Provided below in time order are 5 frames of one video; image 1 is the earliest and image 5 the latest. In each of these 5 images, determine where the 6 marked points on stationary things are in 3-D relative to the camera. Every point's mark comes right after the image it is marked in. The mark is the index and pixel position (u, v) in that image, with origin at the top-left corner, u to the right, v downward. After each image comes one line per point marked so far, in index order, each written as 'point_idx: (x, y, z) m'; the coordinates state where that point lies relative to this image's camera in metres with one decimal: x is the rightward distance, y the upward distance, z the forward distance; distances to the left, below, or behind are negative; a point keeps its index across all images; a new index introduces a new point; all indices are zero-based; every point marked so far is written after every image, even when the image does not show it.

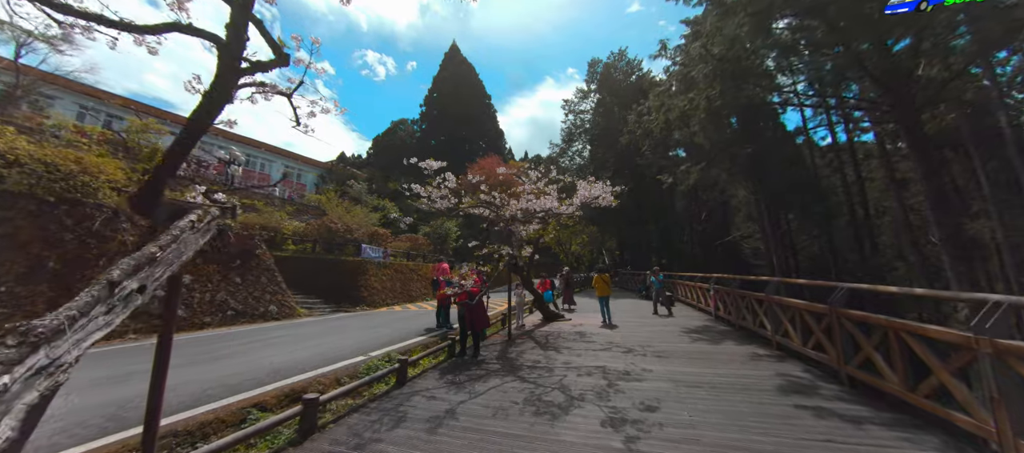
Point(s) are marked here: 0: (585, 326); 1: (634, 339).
0: (+1.8, -2.5, +7.9) m
1: (+2.3, -2.2, +6.1) m
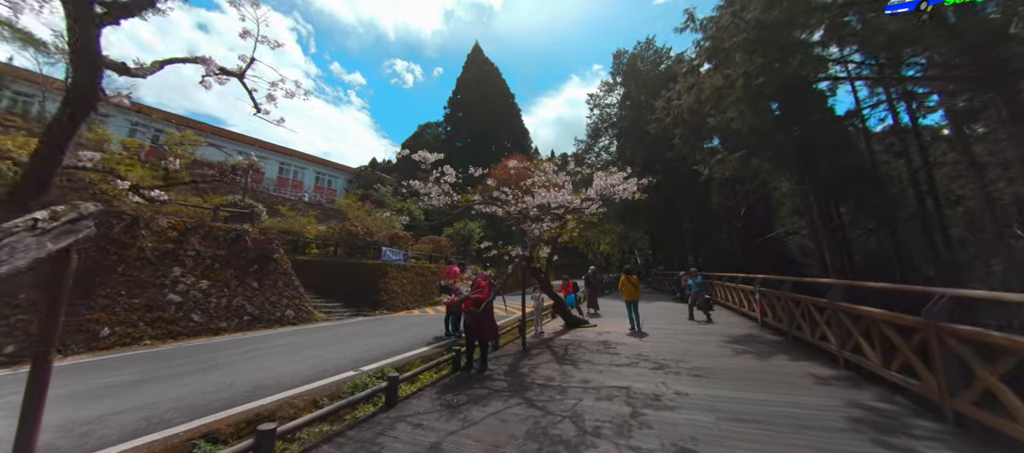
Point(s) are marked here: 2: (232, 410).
0: (+2.2, -2.4, +7.1) m
1: (+2.6, -2.1, +5.3) m
2: (-2.6, -1.7, +2.9) m
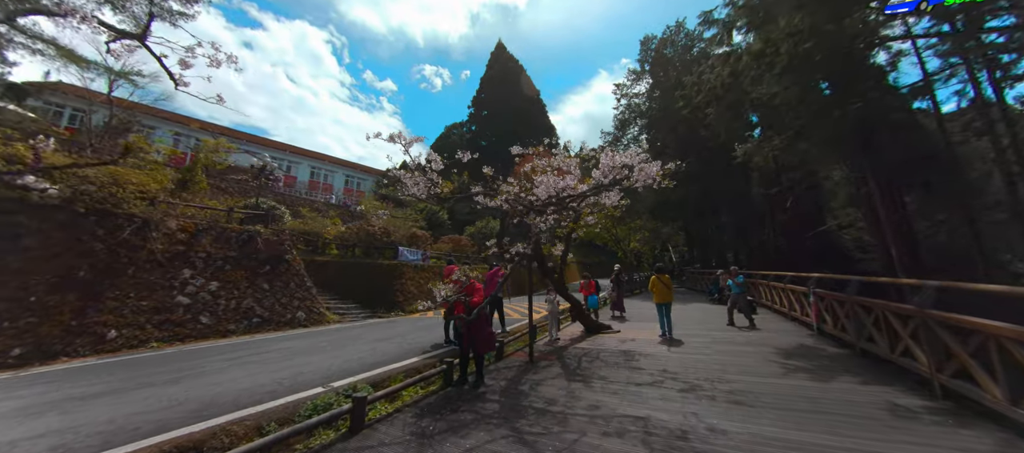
0: (+2.4, -2.2, +6.2) m
1: (+2.6, -1.9, +4.4) m
2: (-2.7, -1.6, +2.5) m
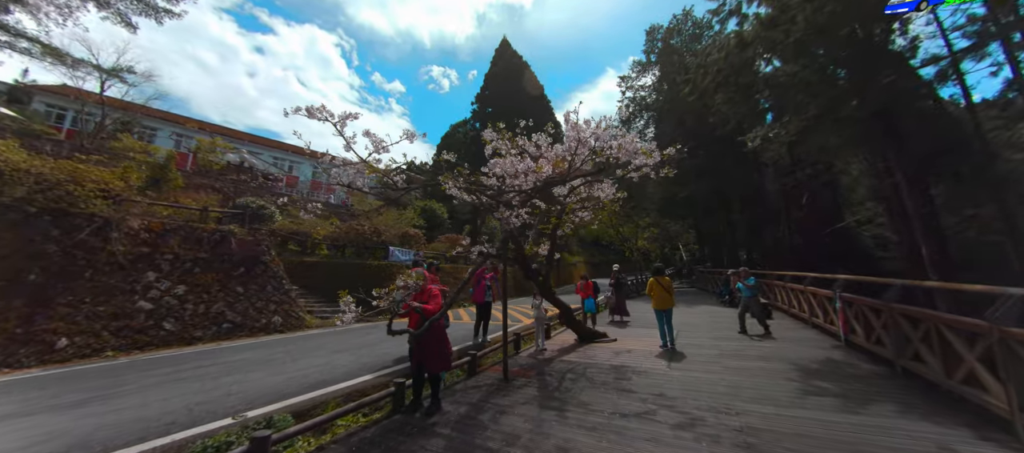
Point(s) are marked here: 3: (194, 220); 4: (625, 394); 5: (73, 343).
0: (+2.0, -2.2, +5.5) m
1: (+2.2, -1.9, +3.7) m
2: (-3.2, -1.6, +1.9) m
3: (-8.6, +0.2, +8.6) m
4: (+1.3, -1.9, +3.7) m
5: (-8.0, -2.1, +5.8) m
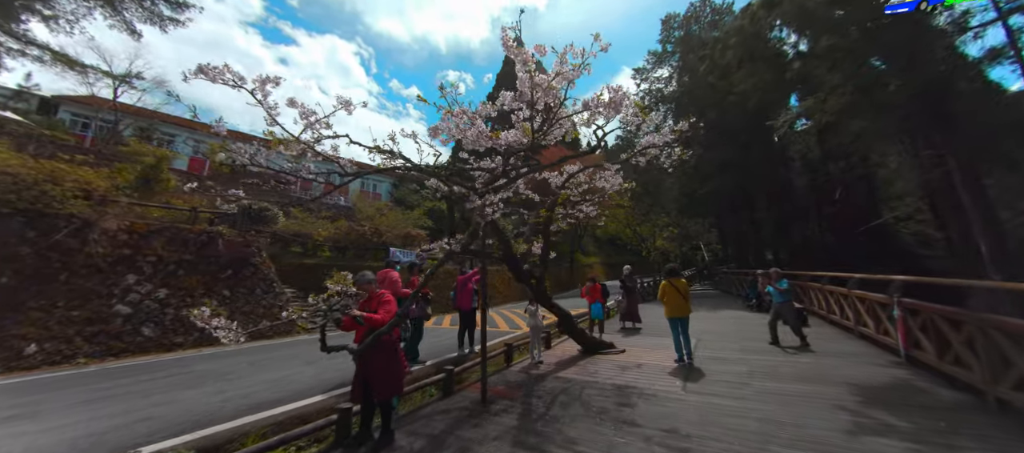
0: (+1.9, -2.1, +4.7) m
1: (+1.9, -1.8, +2.9) m
2: (-3.6, -1.5, +1.4) m
3: (-8.6, +0.1, +8.4) m
4: (+1.0, -1.8, +2.9) m
5: (-8.1, -2.1, +5.5) m
